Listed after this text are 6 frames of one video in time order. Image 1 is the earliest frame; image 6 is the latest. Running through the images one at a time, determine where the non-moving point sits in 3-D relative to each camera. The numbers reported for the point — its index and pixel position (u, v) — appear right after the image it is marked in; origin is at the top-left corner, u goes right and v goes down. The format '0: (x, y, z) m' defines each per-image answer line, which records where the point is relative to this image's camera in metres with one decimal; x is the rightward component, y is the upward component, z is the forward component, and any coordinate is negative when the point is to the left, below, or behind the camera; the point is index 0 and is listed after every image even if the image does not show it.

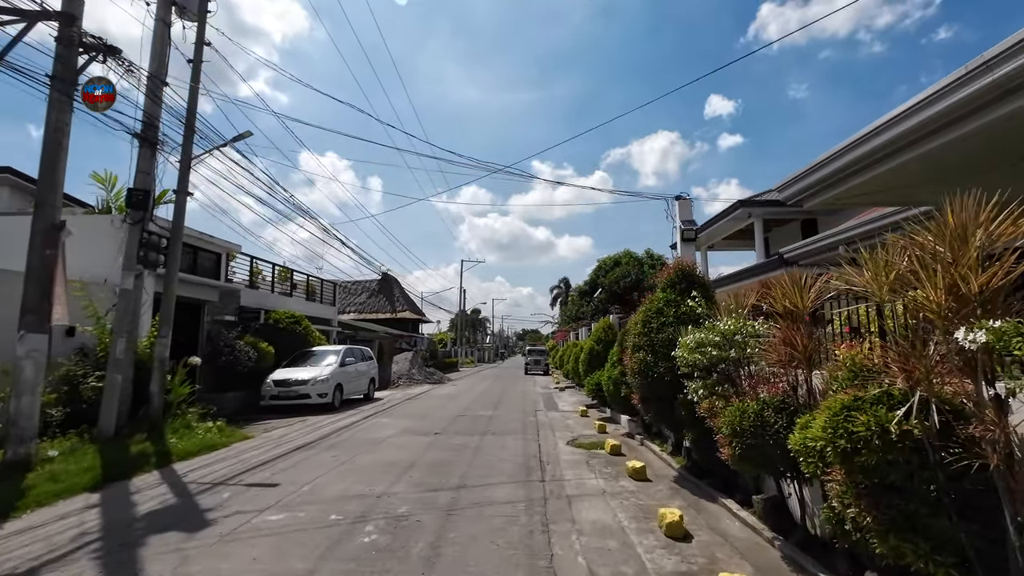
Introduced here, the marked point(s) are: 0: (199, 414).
0: (-6.8, -2.7, +10.6) m
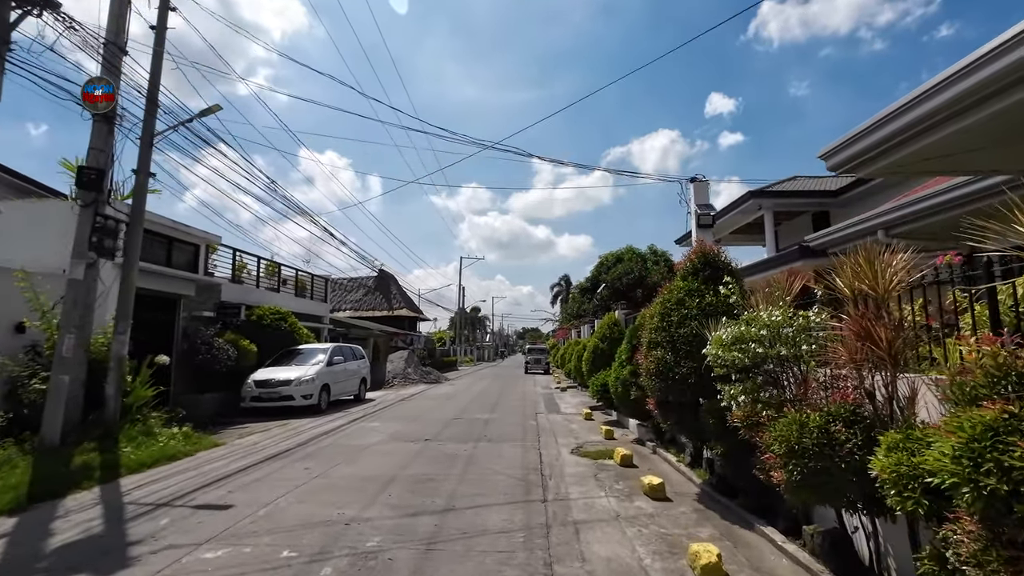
0: (-6.8, -2.6, +9.6) m
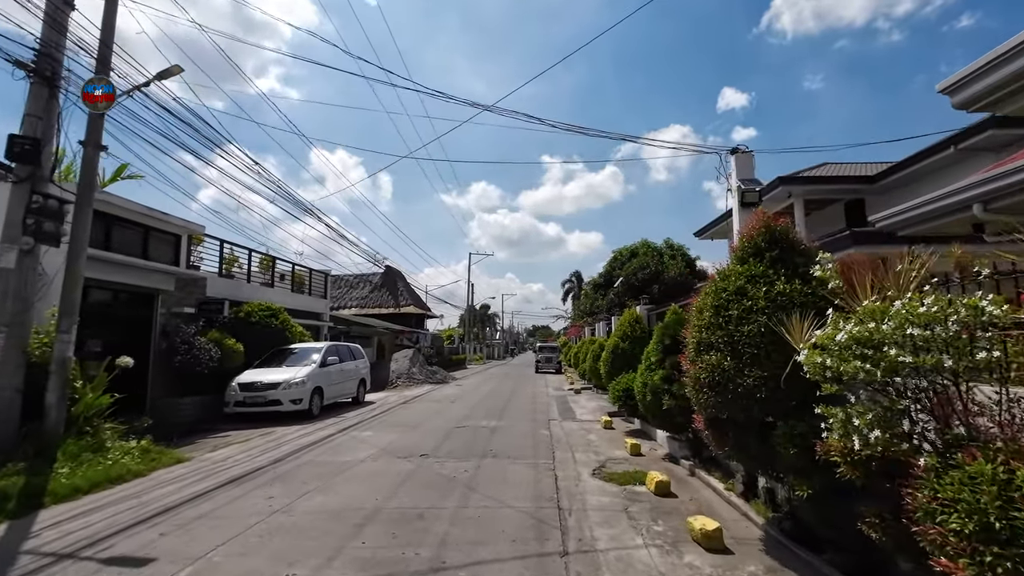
0: (-6.7, -2.4, +8.3) m
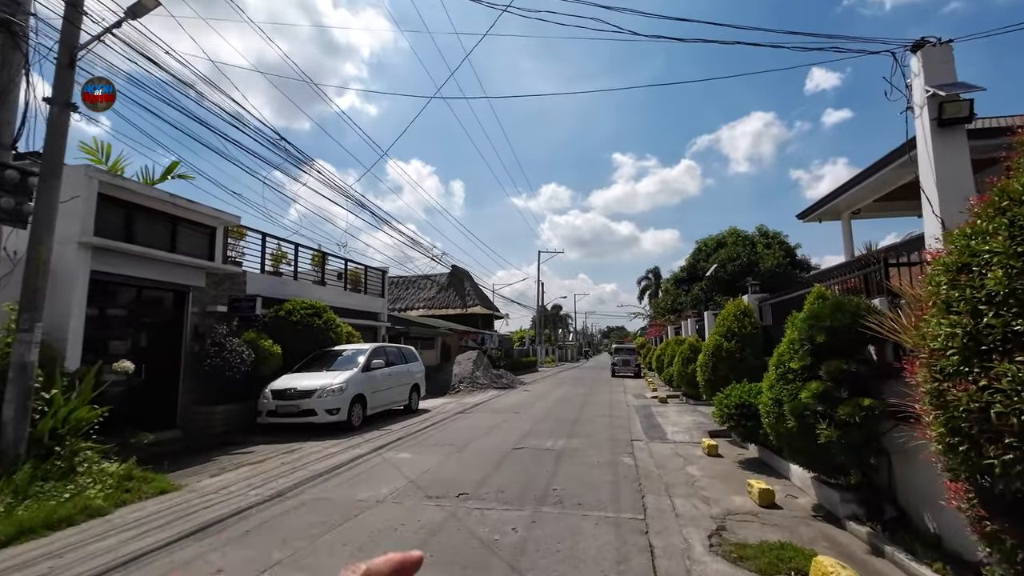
0: (-5.7, -2.3, +6.9) m
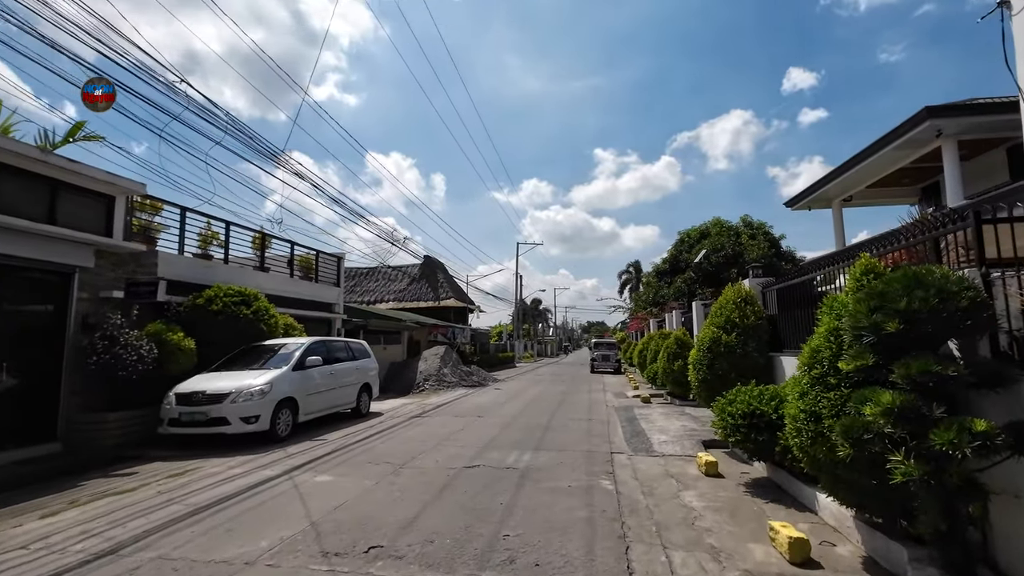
0: (-6.4, -2.0, +4.8) m
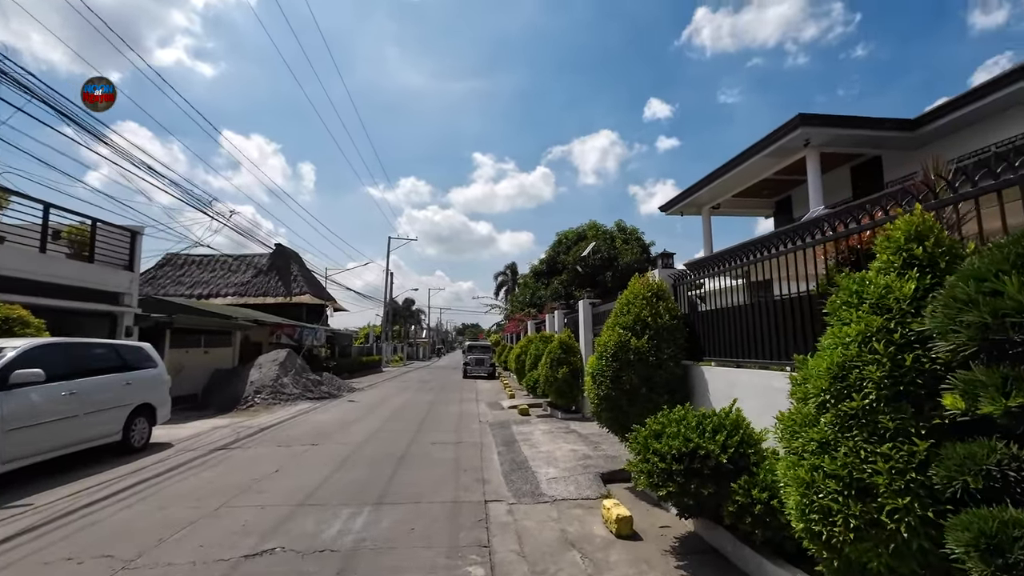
0: (-7.2, -1.5, +0.6) m
